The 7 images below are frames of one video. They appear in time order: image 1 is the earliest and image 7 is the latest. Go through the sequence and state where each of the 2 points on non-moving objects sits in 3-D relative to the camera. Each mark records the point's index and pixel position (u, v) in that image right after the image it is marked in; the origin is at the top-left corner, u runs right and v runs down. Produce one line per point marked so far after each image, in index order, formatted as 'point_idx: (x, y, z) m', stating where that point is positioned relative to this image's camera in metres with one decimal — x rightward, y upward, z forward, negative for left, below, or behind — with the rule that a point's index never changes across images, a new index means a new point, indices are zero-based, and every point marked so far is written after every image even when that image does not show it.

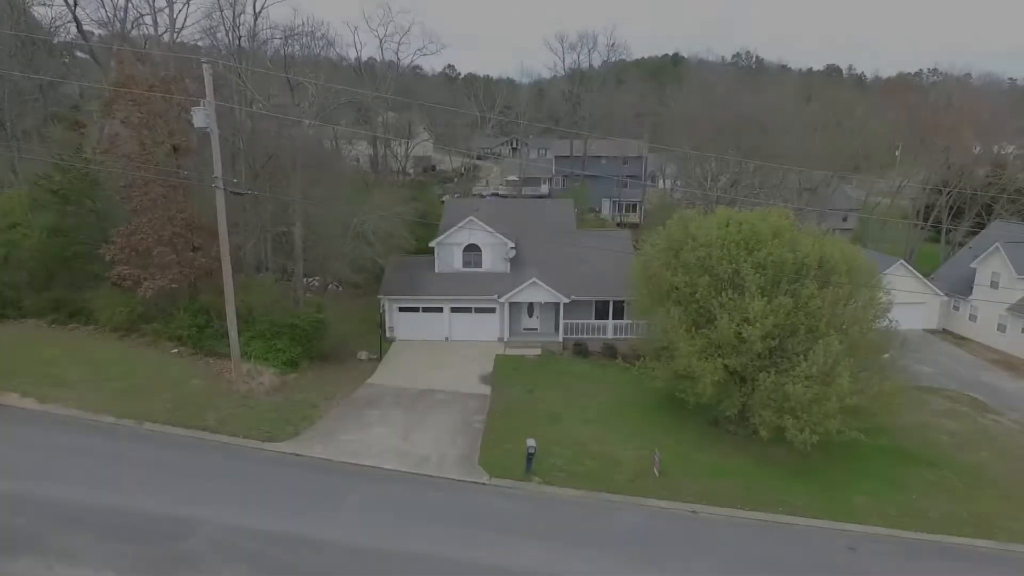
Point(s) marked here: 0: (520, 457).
0: (+0.2, -4.6, +16.9) m
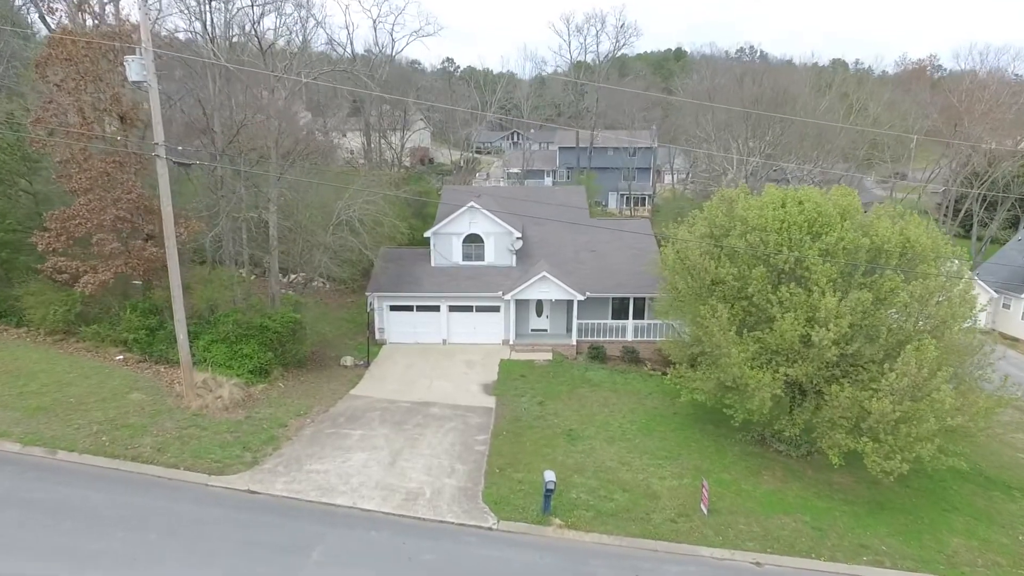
0: (+0.5, -4.5, +13.6) m
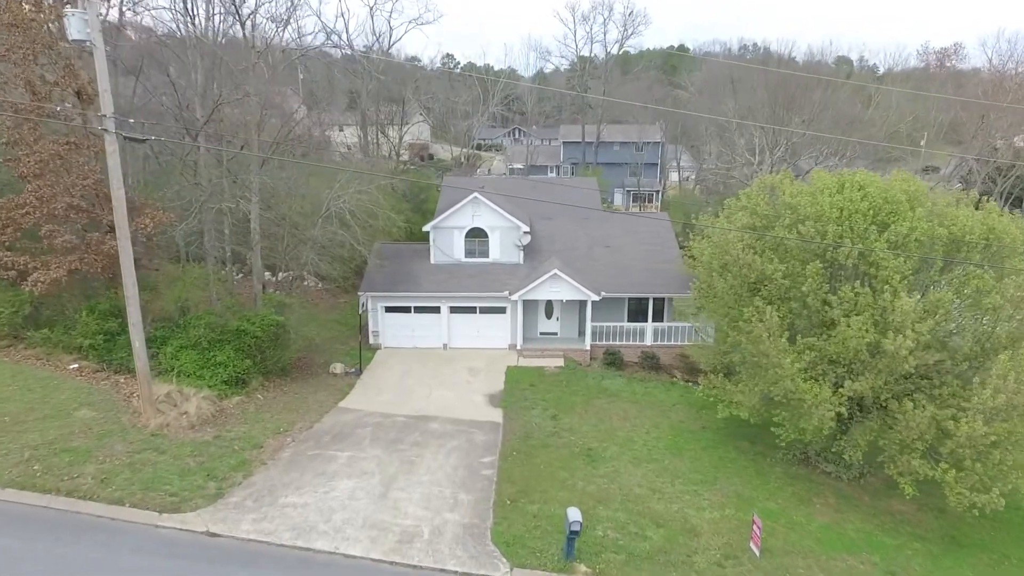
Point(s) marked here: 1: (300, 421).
0: (+0.8, -4.4, +11.4) m
1: (-5.3, -3.3, +15.5) m
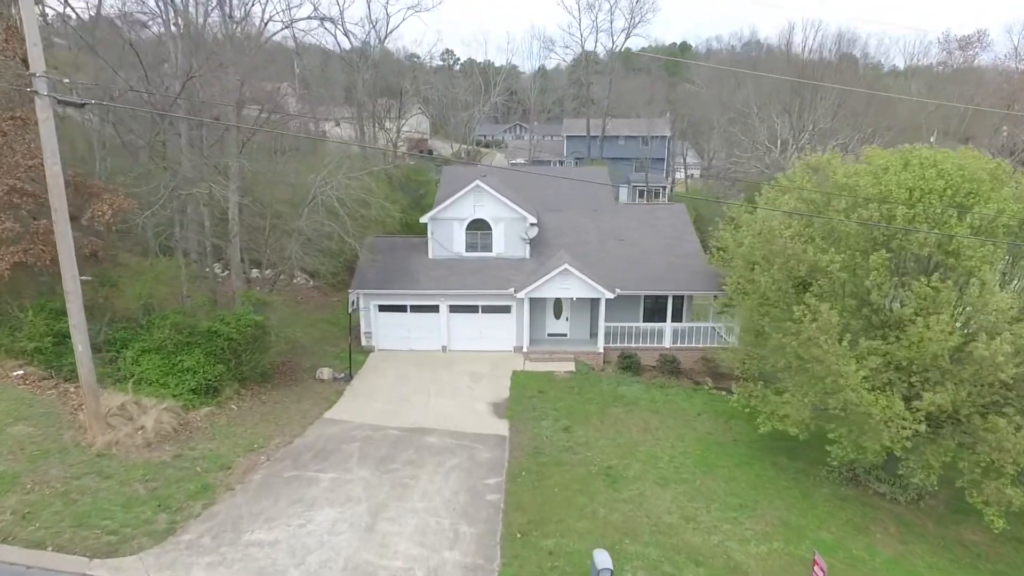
0: (+1.0, -4.3, +9.5) m
1: (-5.1, -3.2, +13.5) m
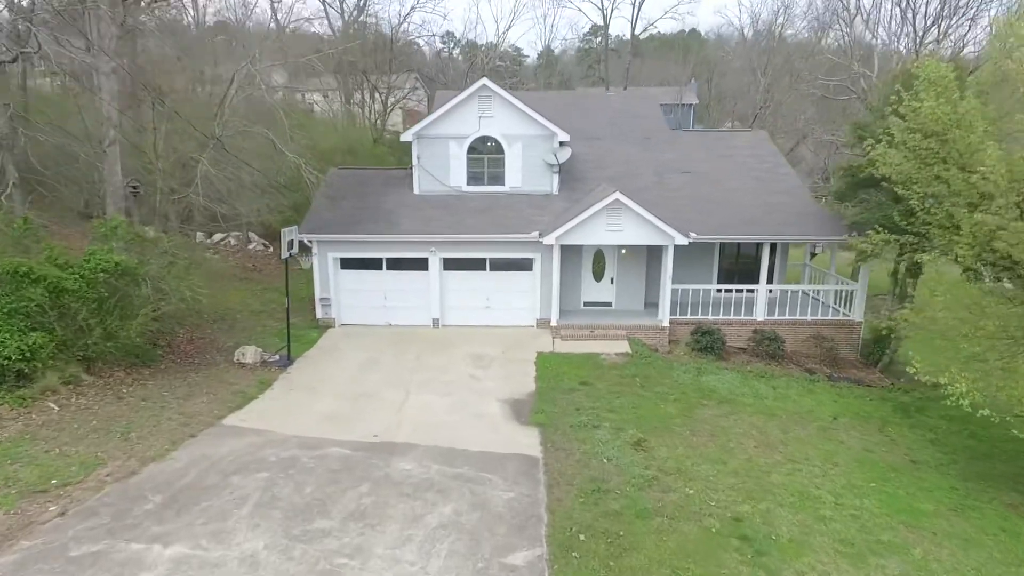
0: (+1.4, -3.1, +3.1) m
1: (-4.6, -2.0, +7.2) m
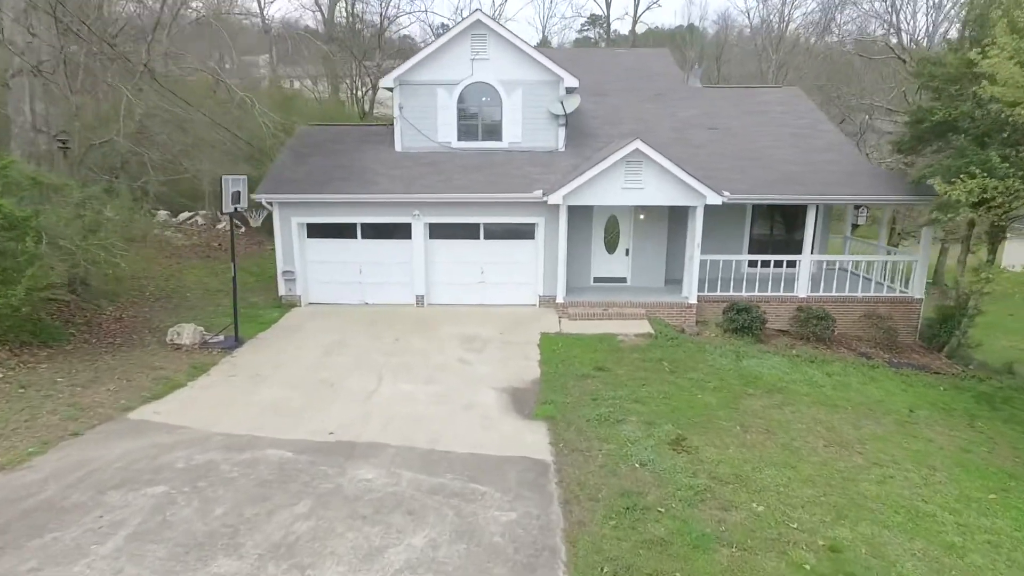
0: (+1.5, -2.5, +1.0) m
1: (-4.6, -1.4, +5.0) m
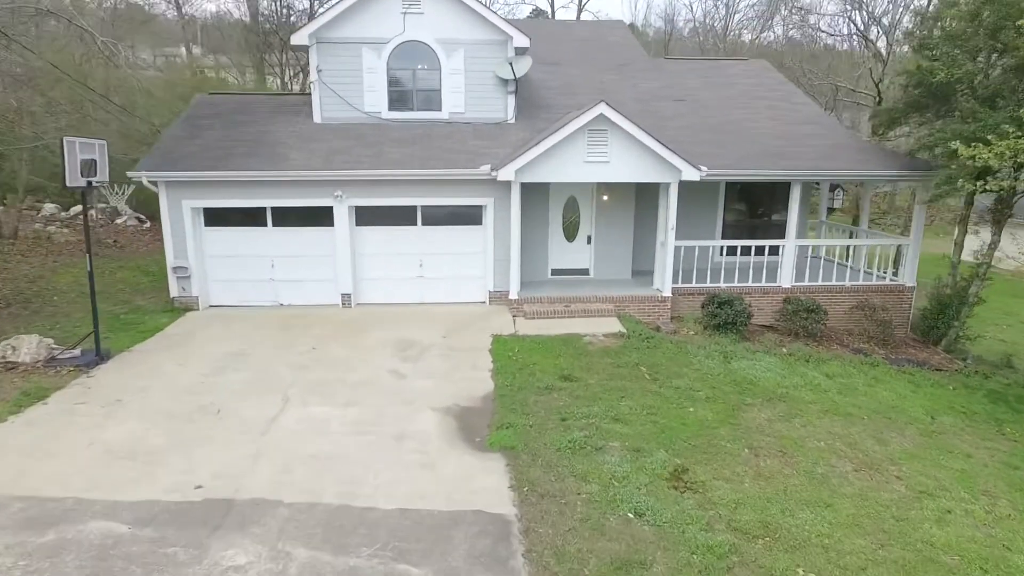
0: (+1.5, -2.4, -0.7) m
1: (-4.9, -1.4, +2.8) m
